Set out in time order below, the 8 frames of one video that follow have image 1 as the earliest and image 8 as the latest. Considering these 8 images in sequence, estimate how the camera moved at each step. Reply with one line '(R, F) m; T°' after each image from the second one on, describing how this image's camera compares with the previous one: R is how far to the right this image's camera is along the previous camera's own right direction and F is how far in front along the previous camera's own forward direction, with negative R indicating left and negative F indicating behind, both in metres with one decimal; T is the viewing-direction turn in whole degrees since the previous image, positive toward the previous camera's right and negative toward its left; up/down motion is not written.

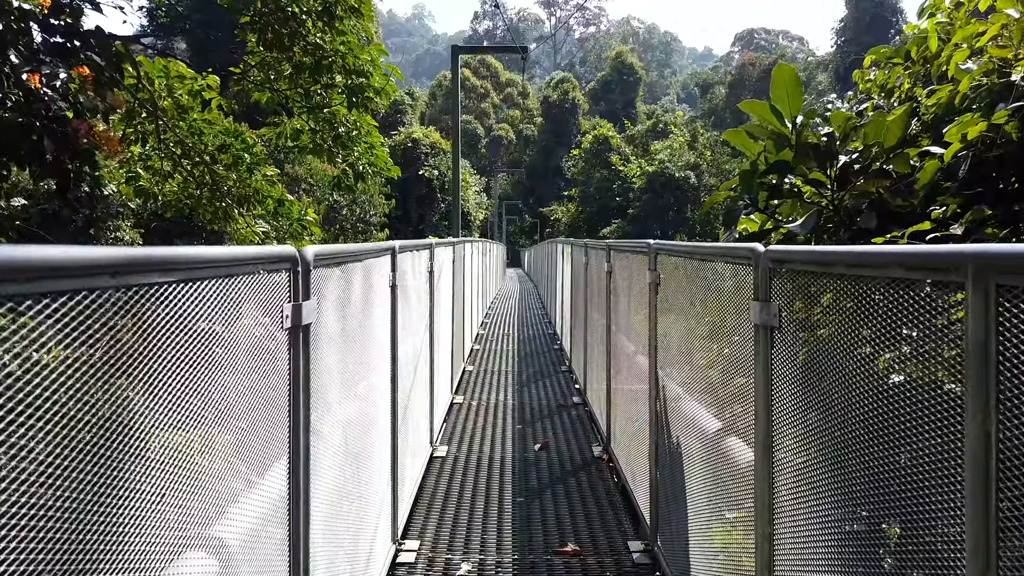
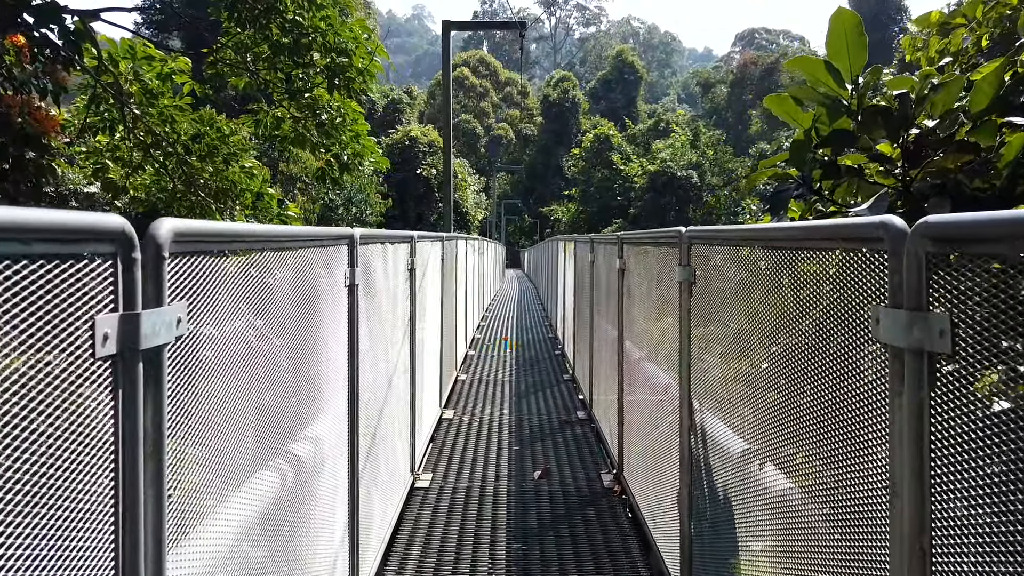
(0.0, +0.5) m; 0°
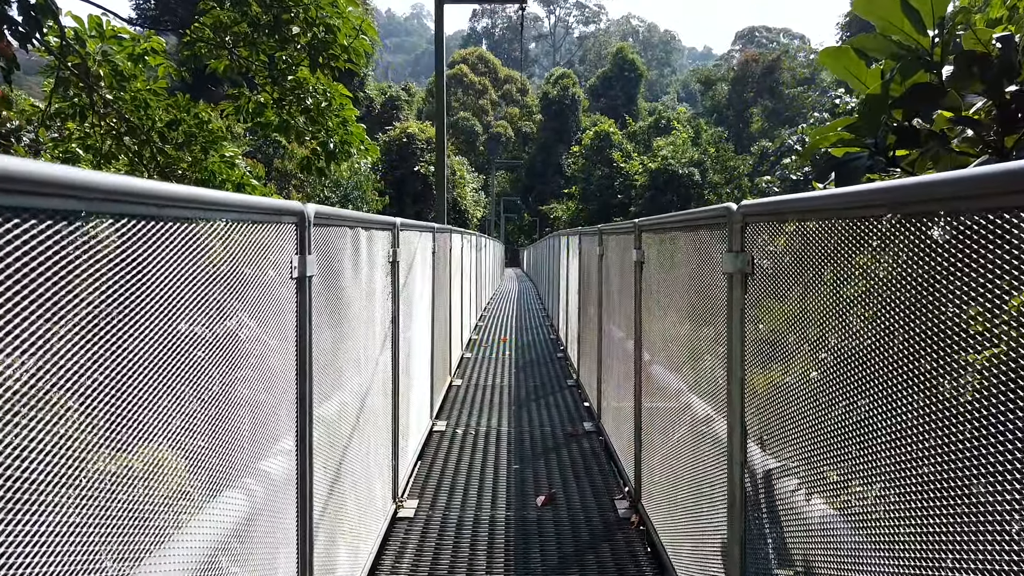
(0.0, +0.4) m; 0°
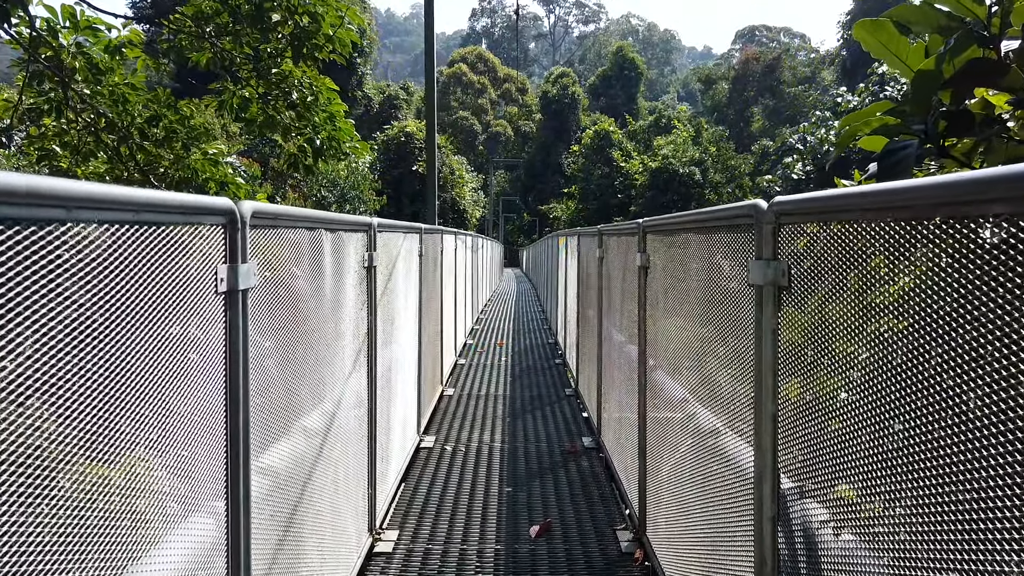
(0.0, +0.3) m; 0°
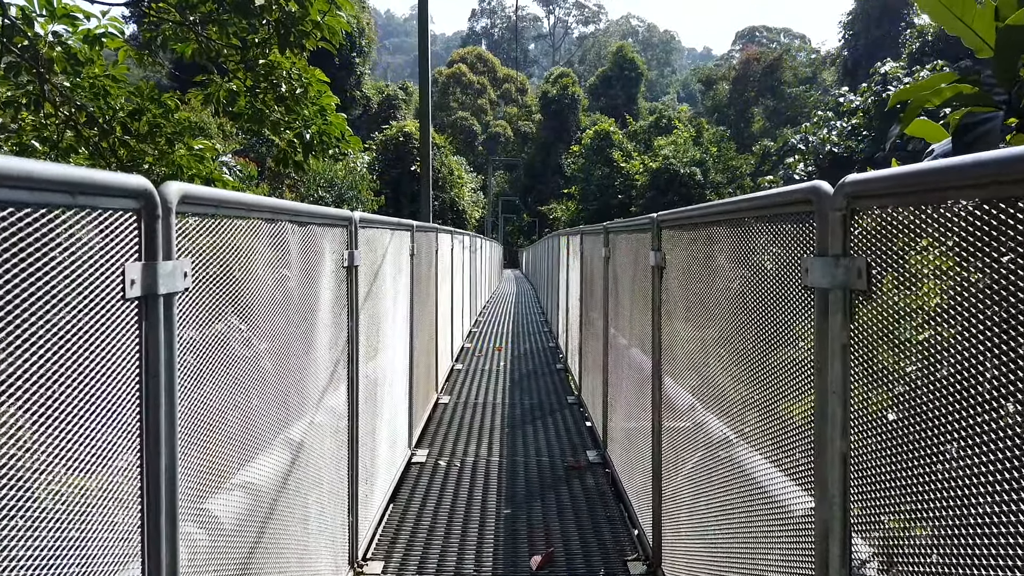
(0.0, +0.2) m; 0°
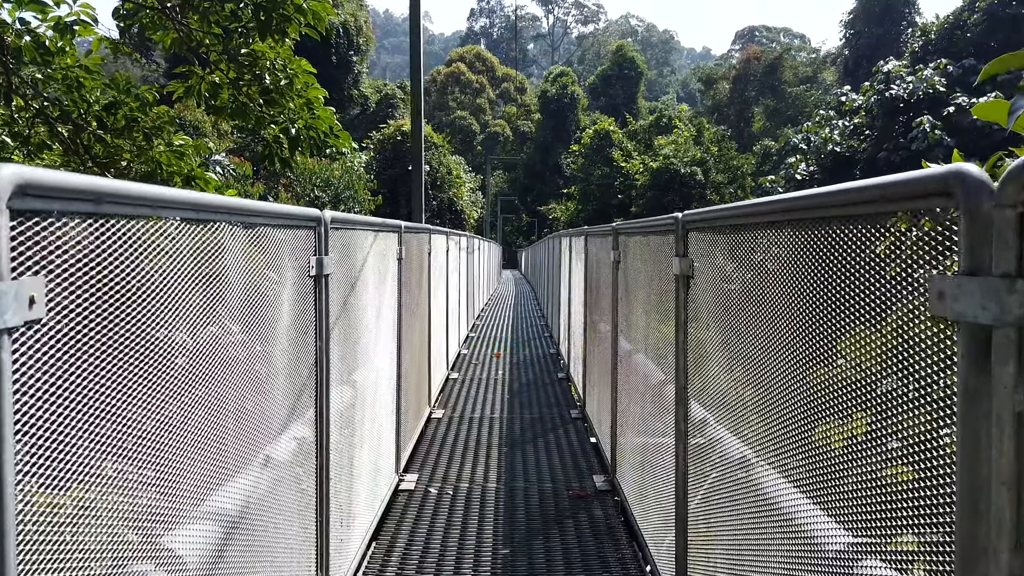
(0.0, +0.3) m; 0°
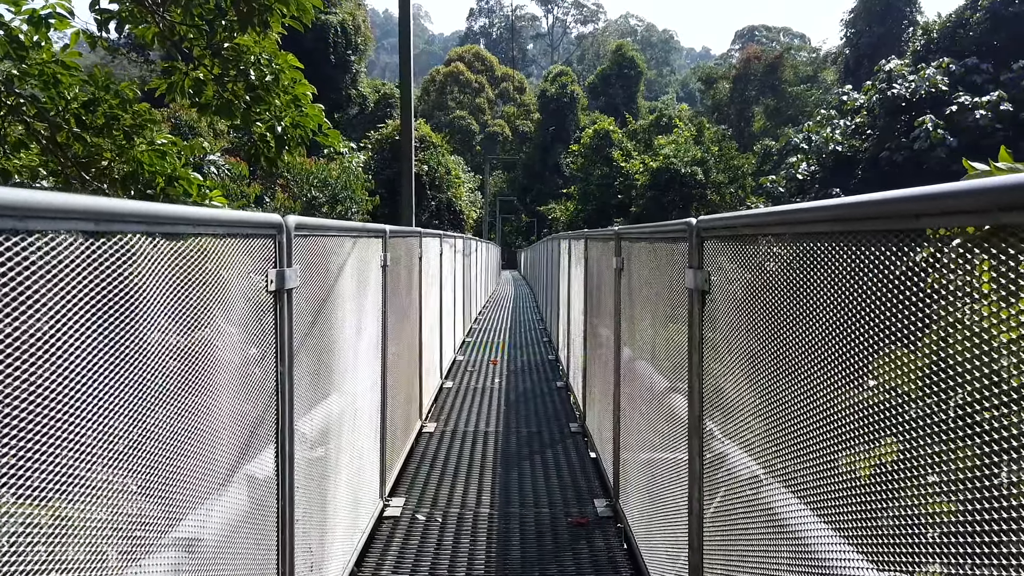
(0.0, +0.2) m; 0°
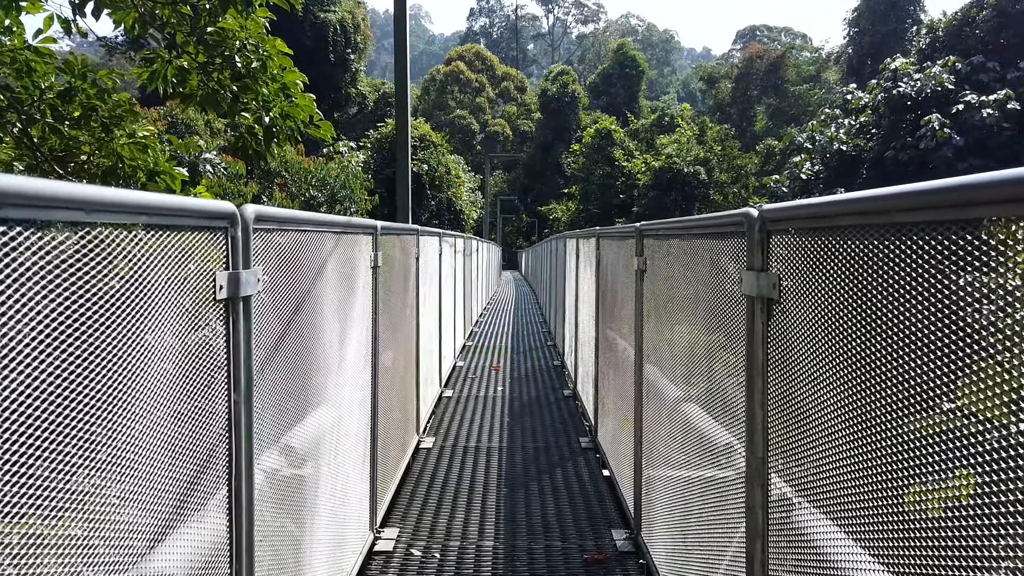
(0.0, +0.3) m; 0°
